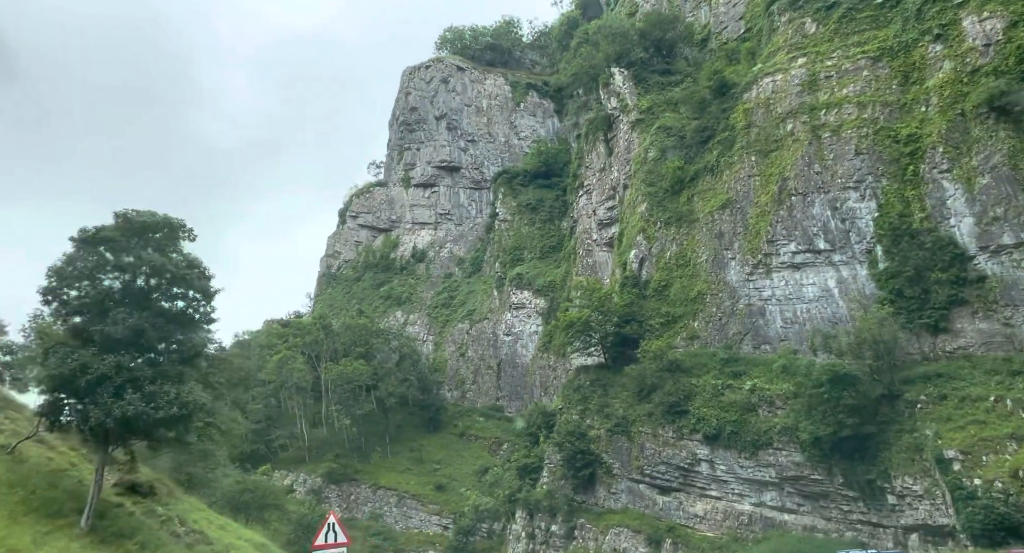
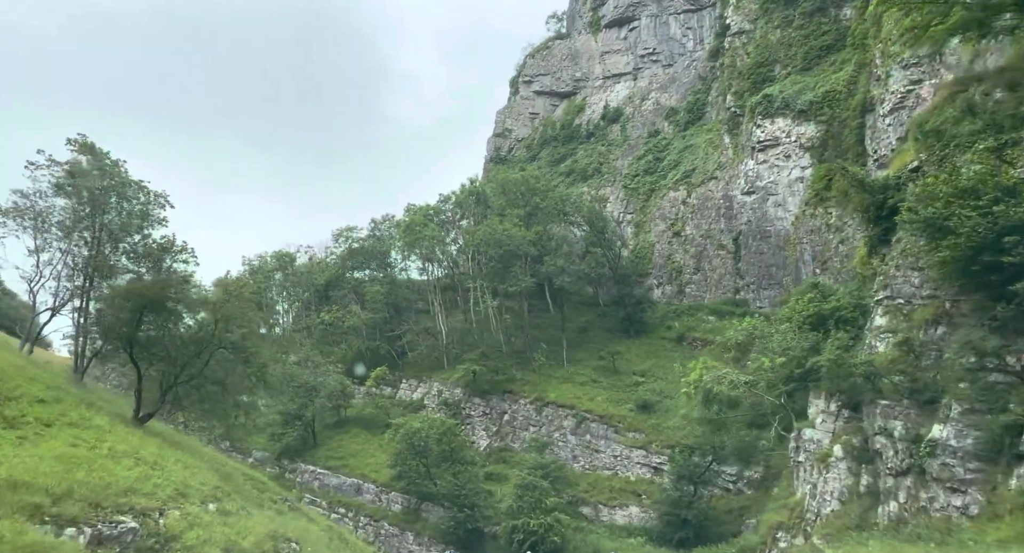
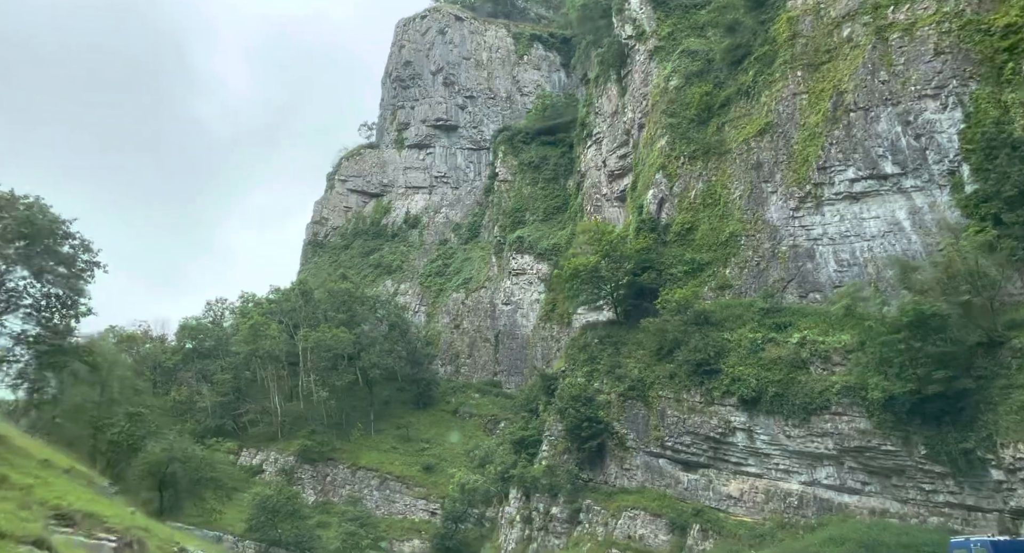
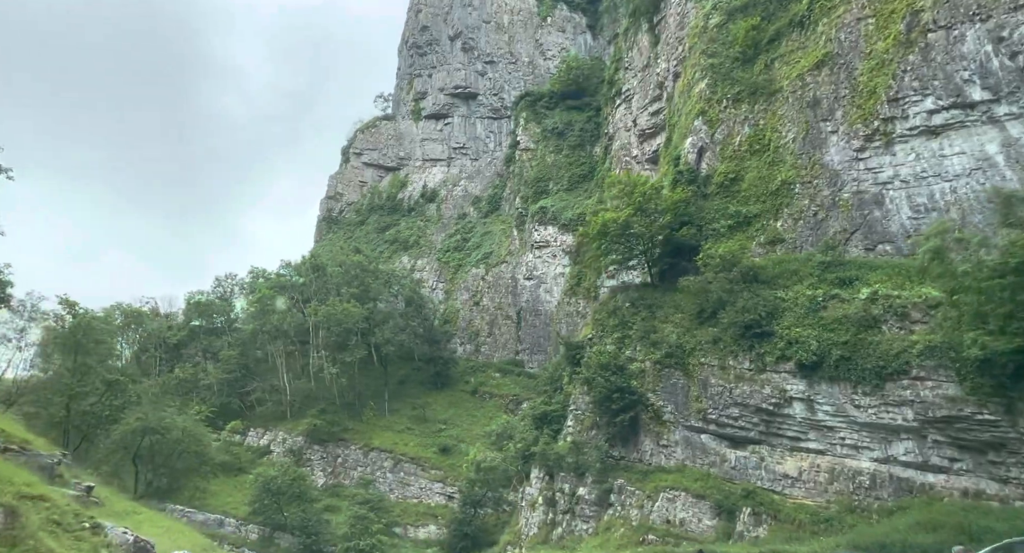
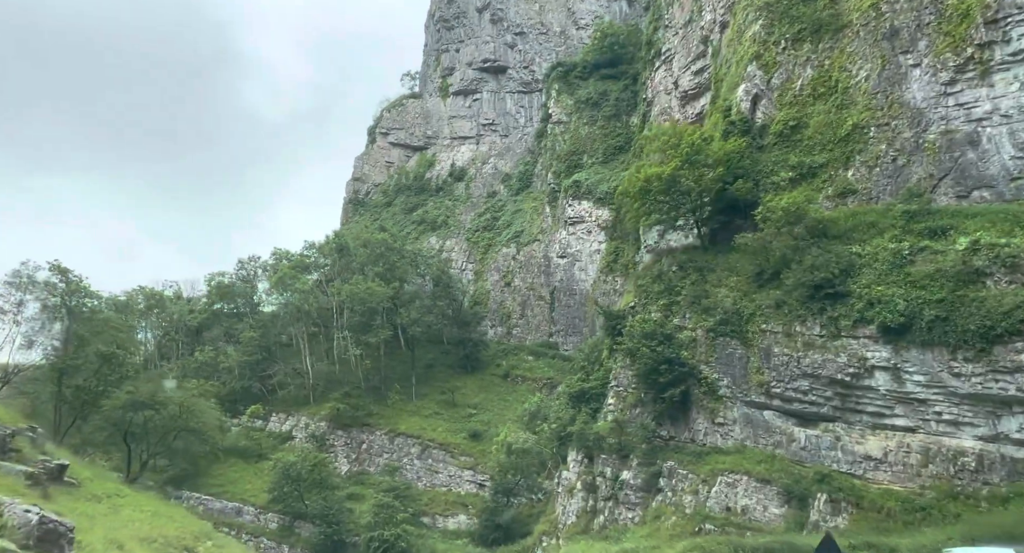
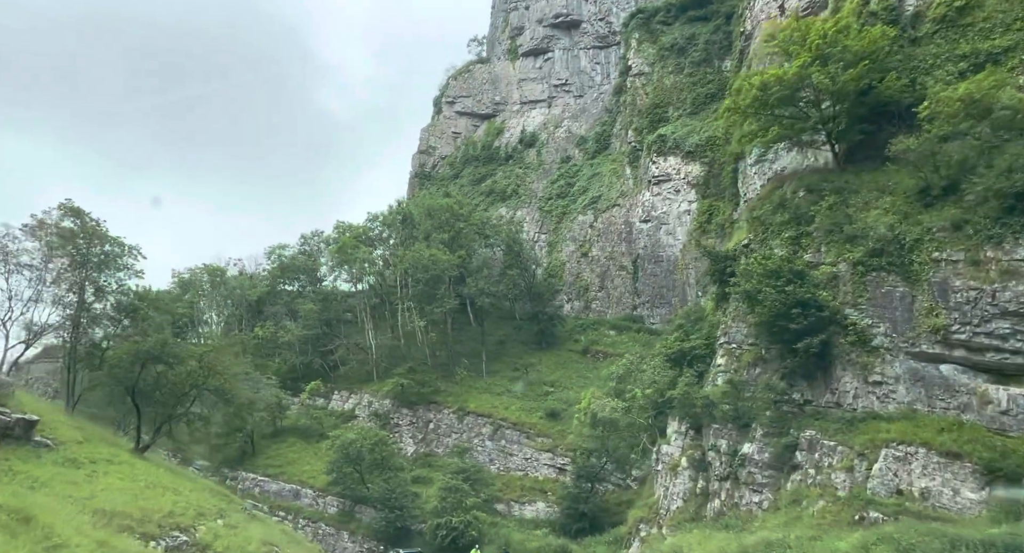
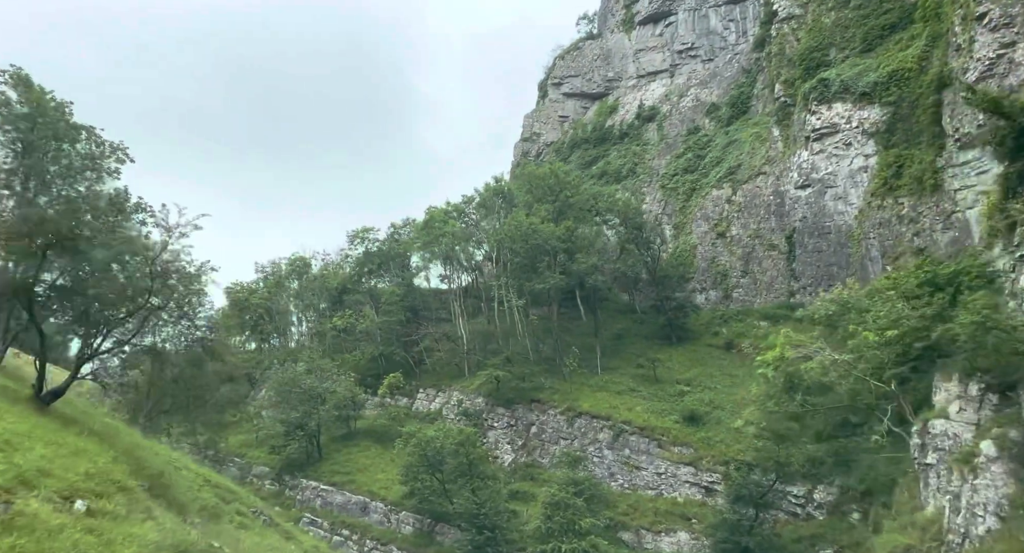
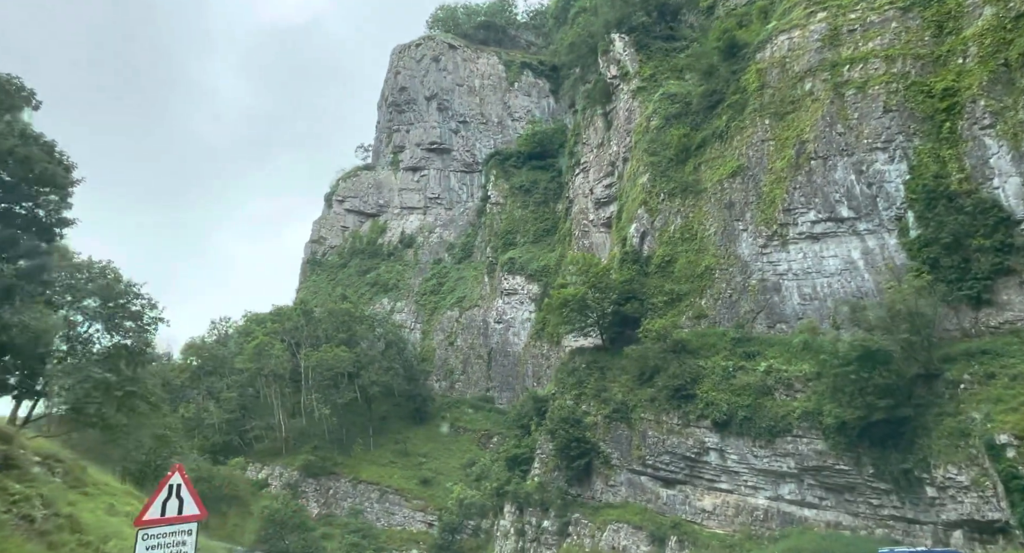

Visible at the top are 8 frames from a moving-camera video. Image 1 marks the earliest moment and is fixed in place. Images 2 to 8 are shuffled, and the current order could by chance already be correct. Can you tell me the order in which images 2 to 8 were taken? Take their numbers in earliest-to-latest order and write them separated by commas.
8, 3, 4, 5, 6, 2, 7
